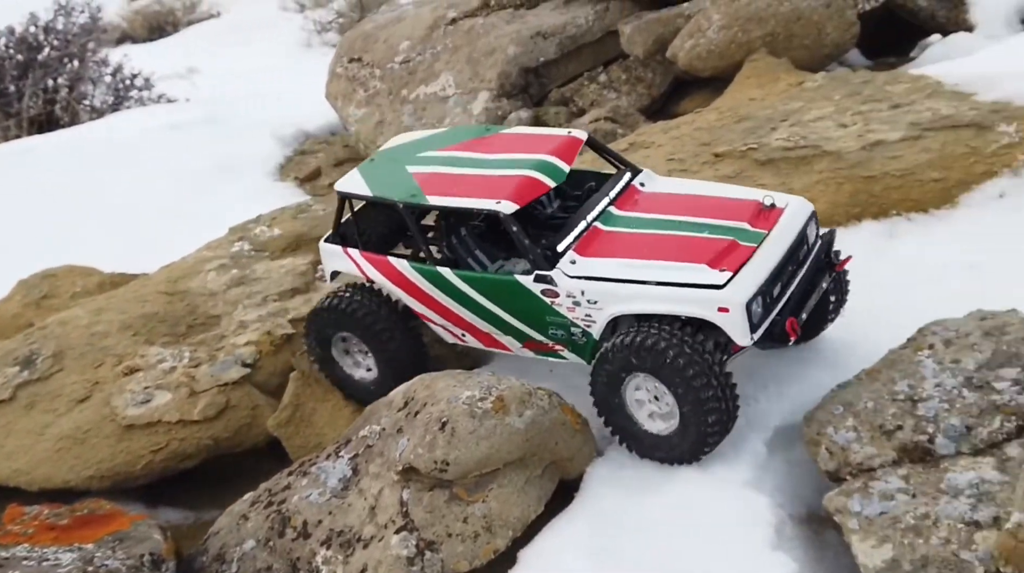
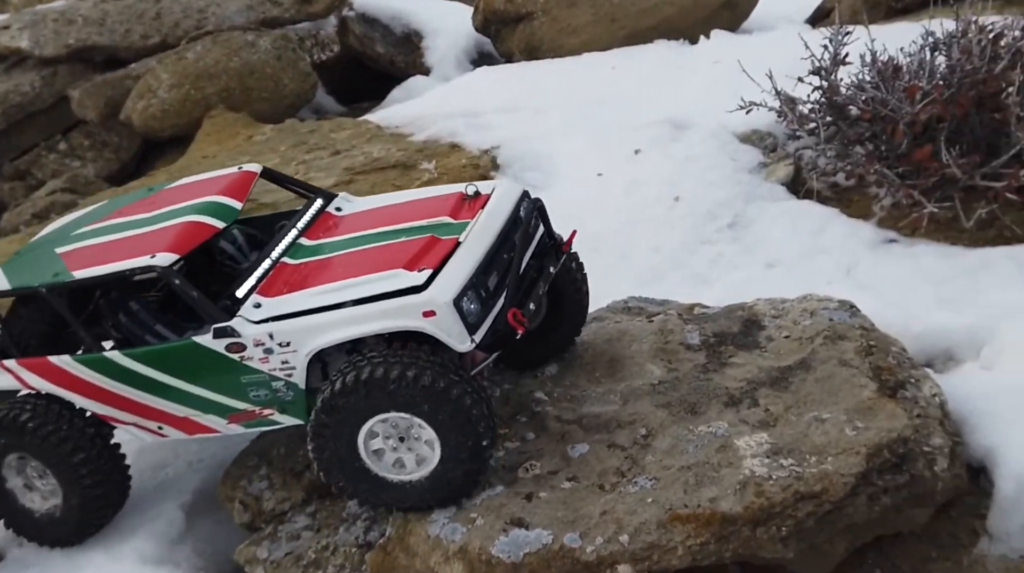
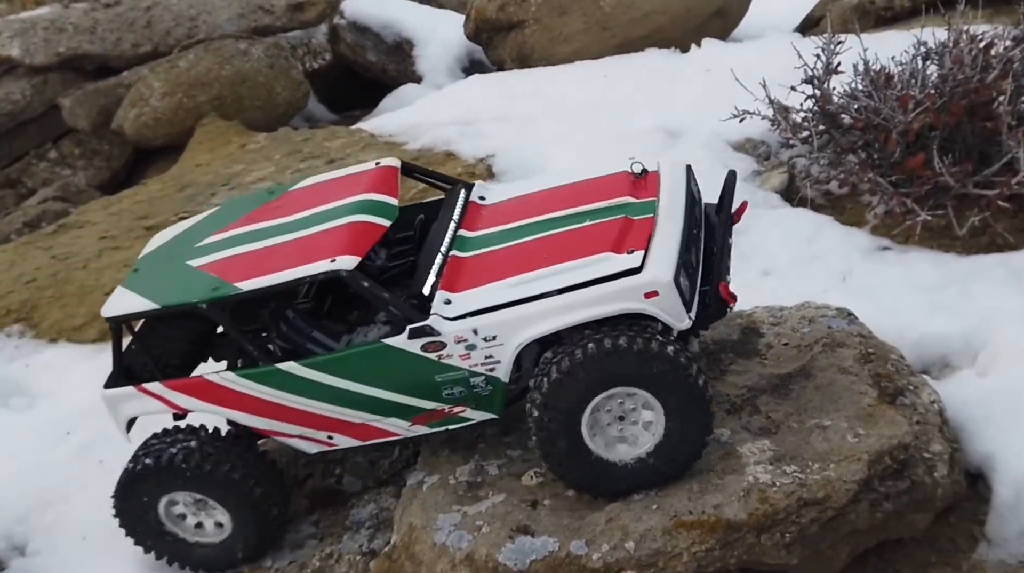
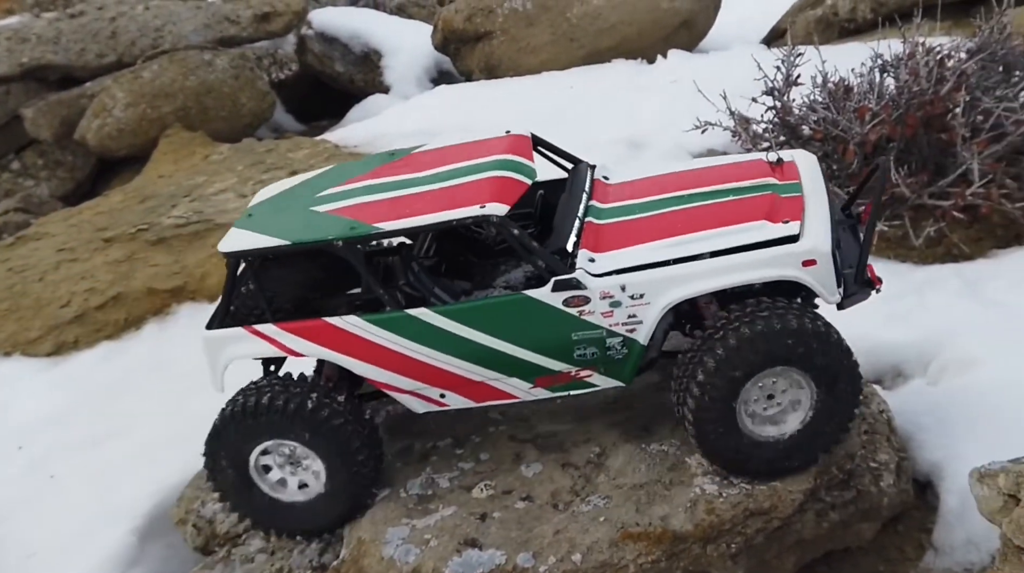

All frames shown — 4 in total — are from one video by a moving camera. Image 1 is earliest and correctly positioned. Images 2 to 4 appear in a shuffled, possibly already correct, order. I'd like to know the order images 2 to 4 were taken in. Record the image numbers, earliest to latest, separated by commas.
2, 3, 4
